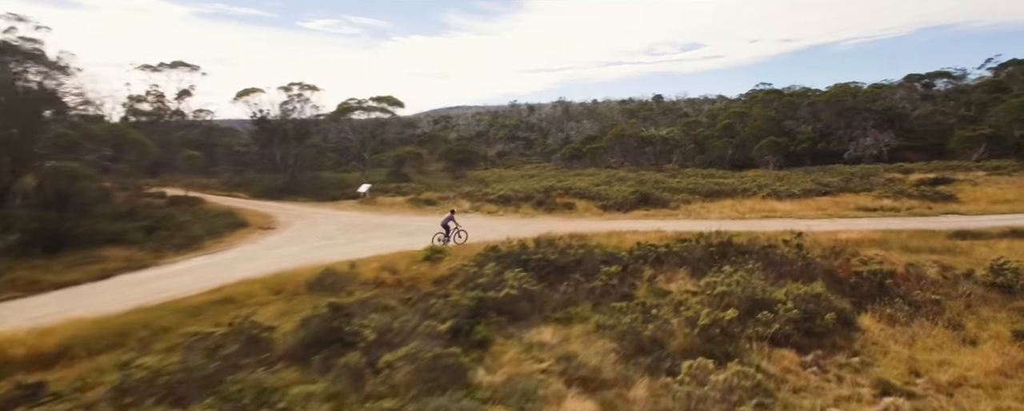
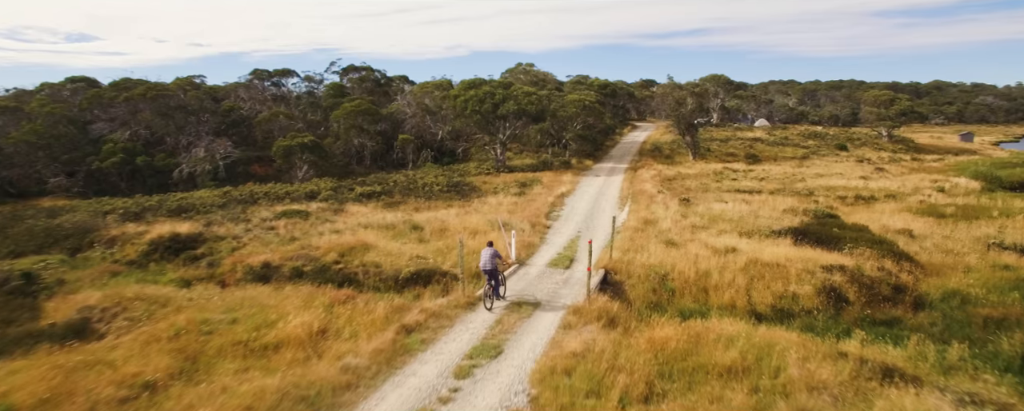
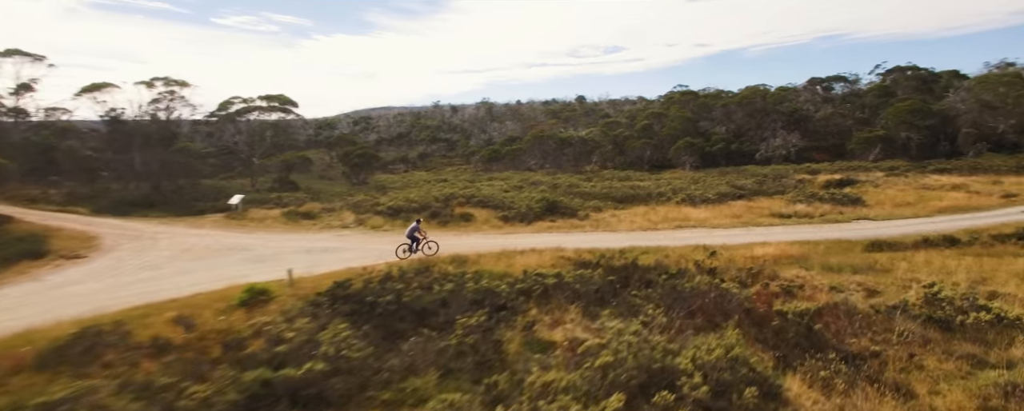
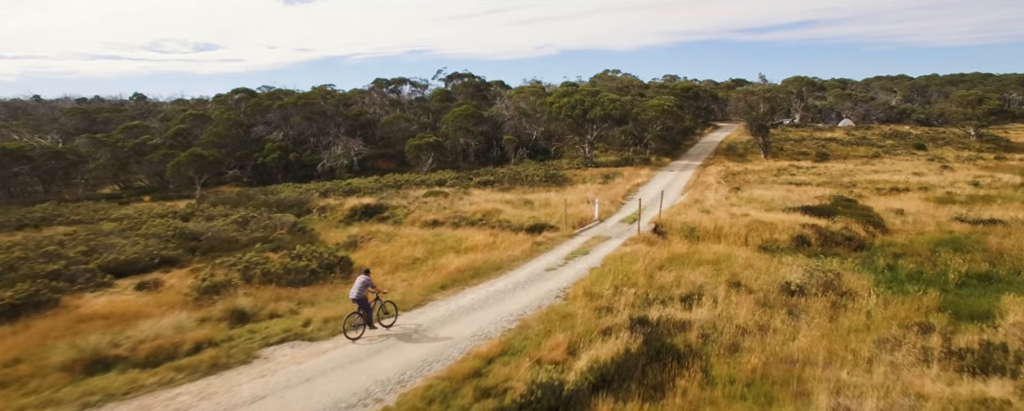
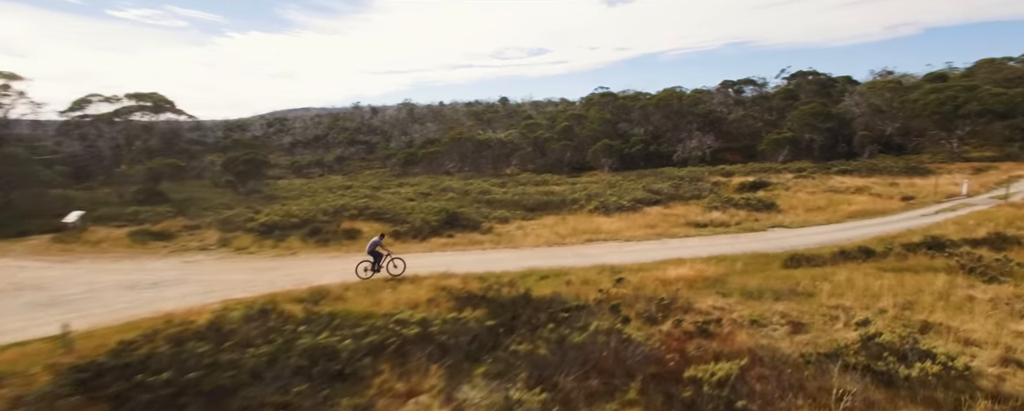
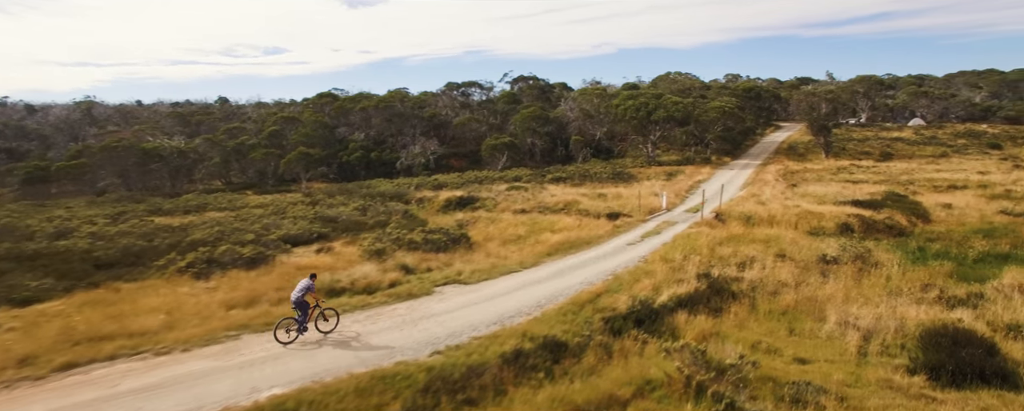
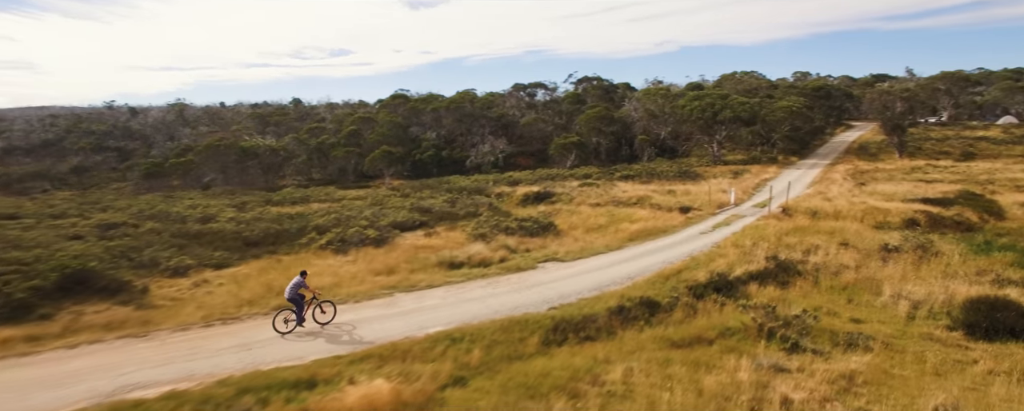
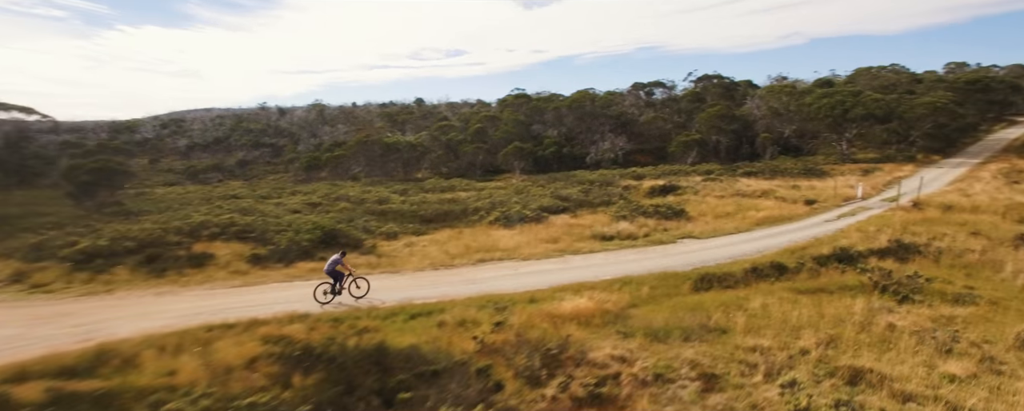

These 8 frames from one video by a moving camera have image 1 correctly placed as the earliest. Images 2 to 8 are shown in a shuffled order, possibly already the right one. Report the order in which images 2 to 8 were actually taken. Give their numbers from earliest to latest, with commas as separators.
3, 5, 8, 7, 6, 4, 2
